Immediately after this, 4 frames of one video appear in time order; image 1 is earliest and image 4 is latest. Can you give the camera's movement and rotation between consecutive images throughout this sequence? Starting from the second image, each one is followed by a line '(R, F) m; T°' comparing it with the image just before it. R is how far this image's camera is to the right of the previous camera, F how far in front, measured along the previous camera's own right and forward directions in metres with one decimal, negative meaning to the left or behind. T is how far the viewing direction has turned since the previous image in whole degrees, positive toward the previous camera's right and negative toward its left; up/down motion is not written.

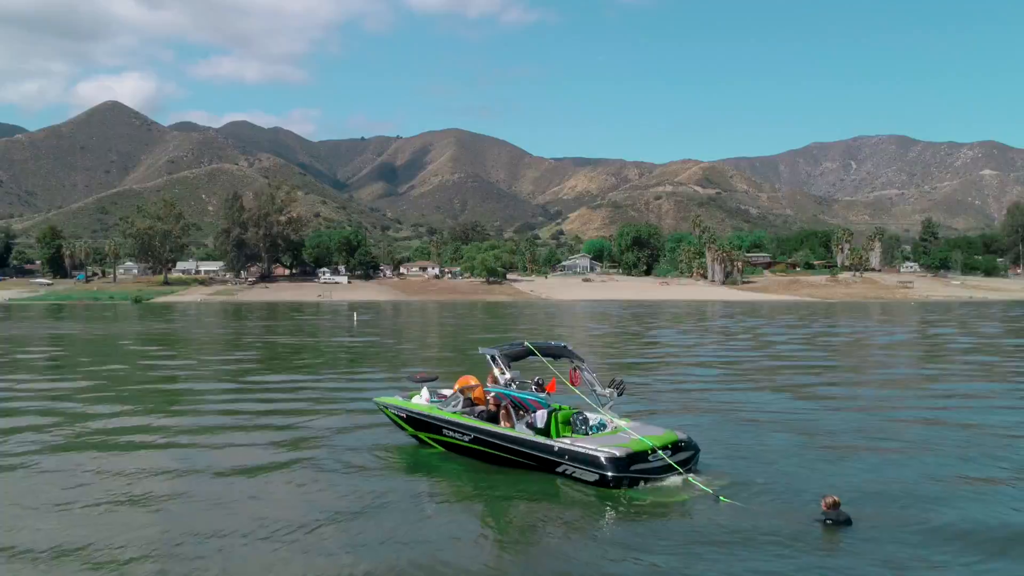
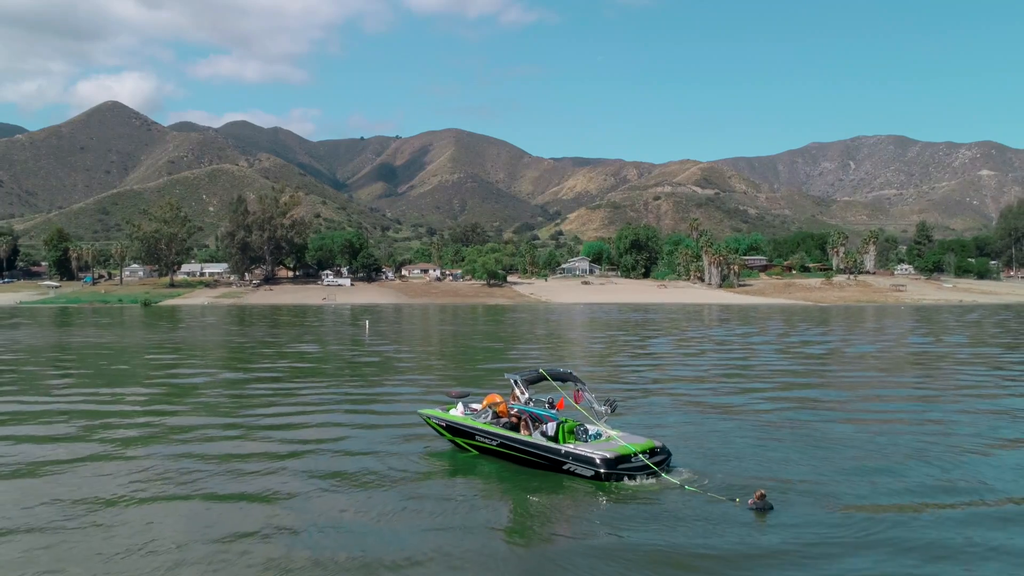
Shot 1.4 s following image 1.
(-0.2, -2.4) m; 0°
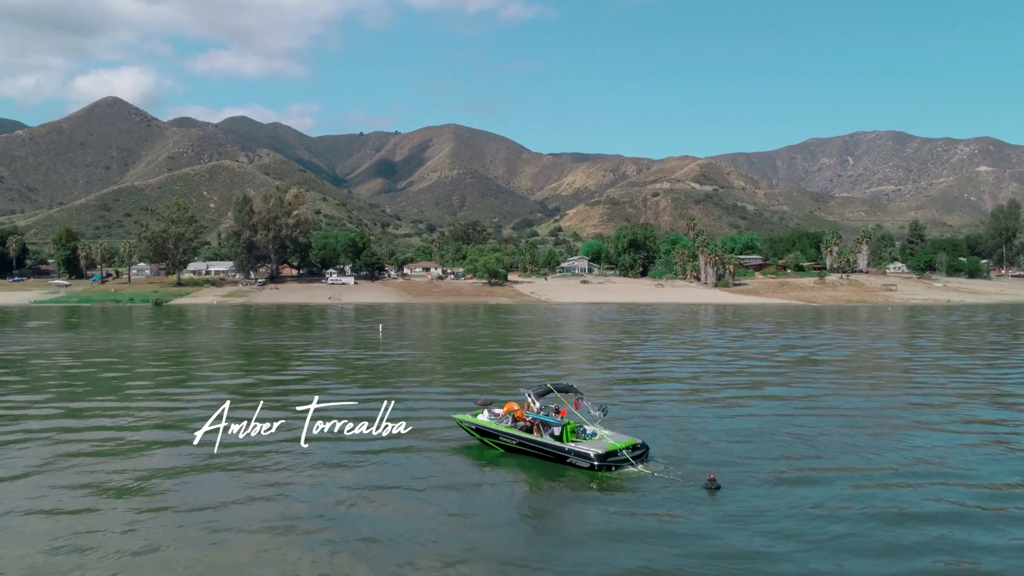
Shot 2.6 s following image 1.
(-0.3, -3.2) m; 0°
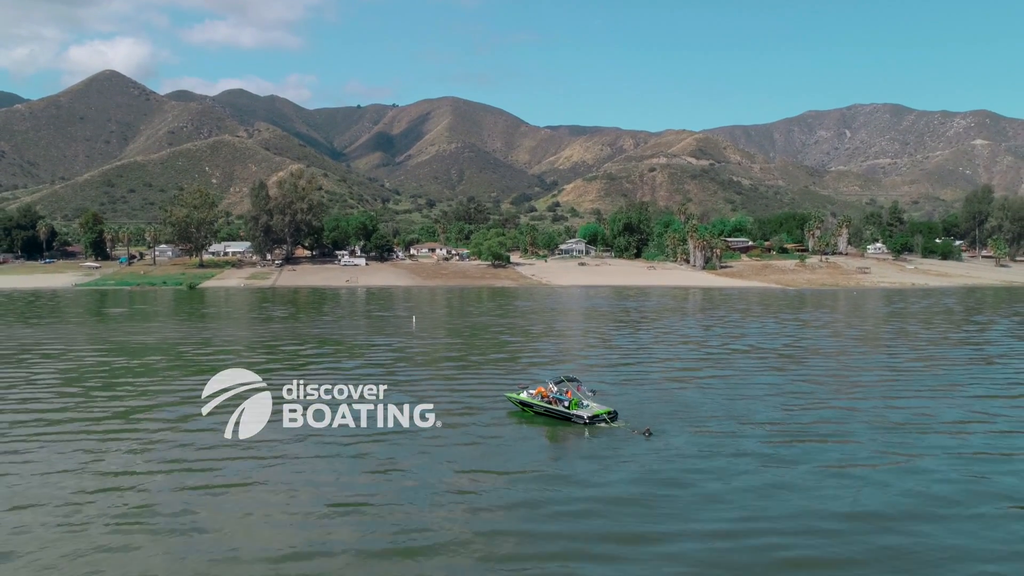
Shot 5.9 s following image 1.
(-1.0, -10.4) m; 0°
